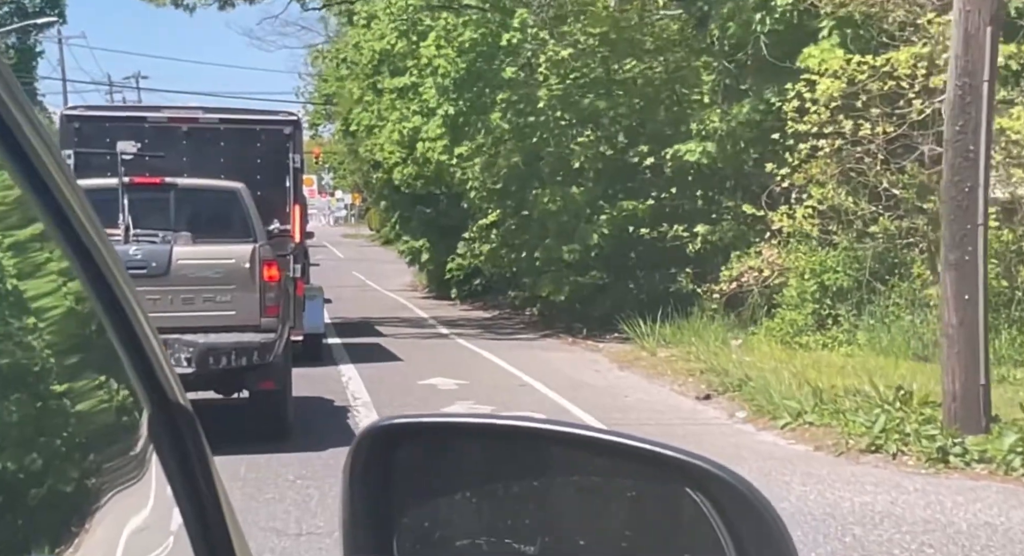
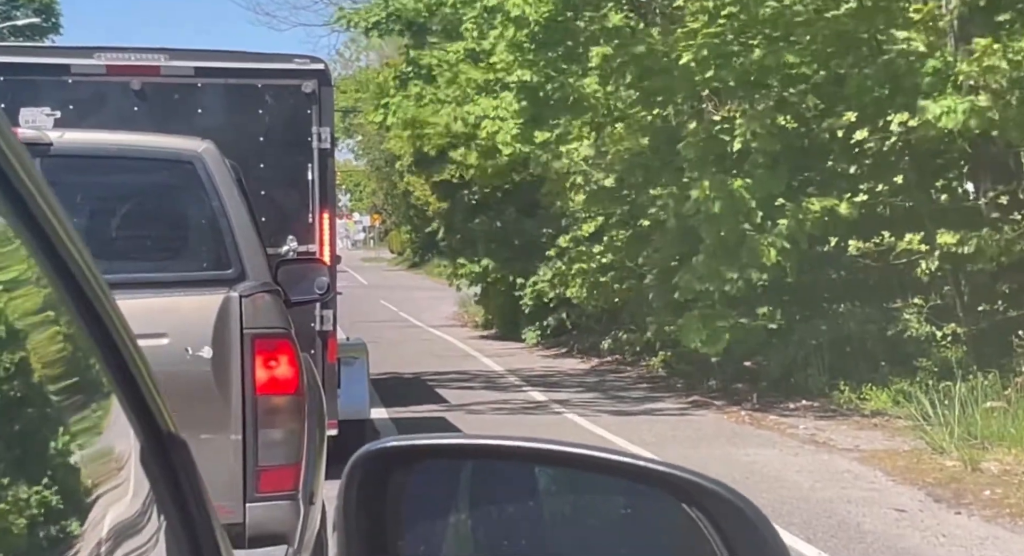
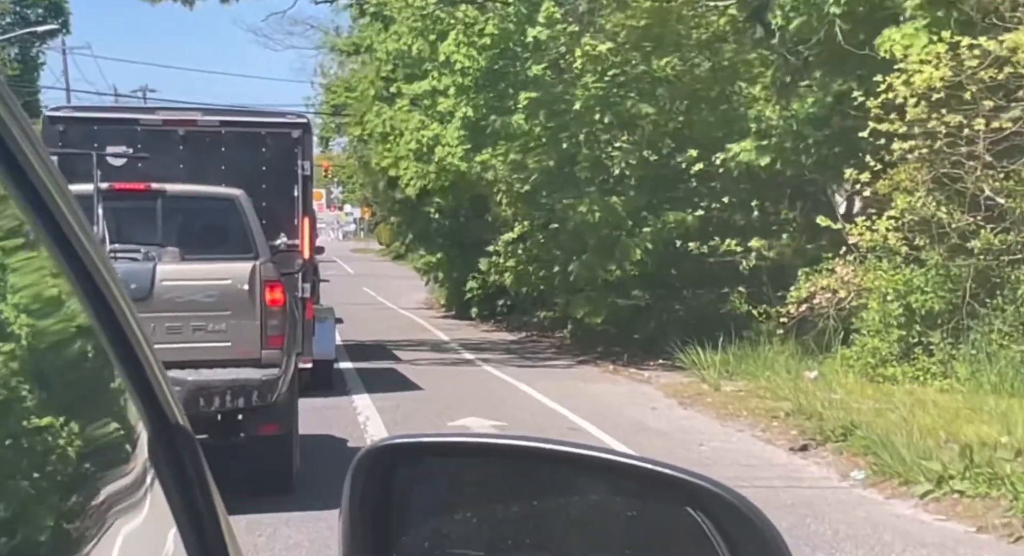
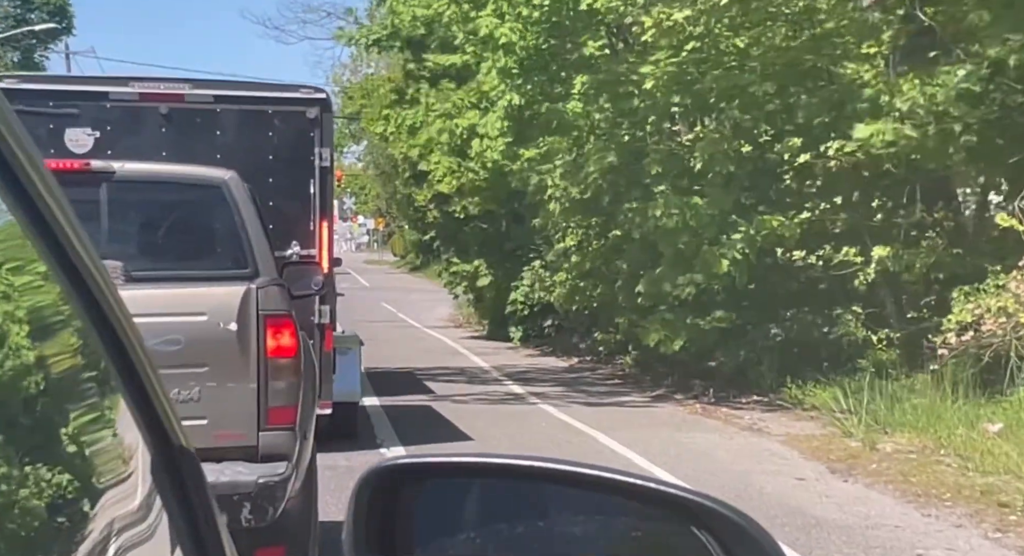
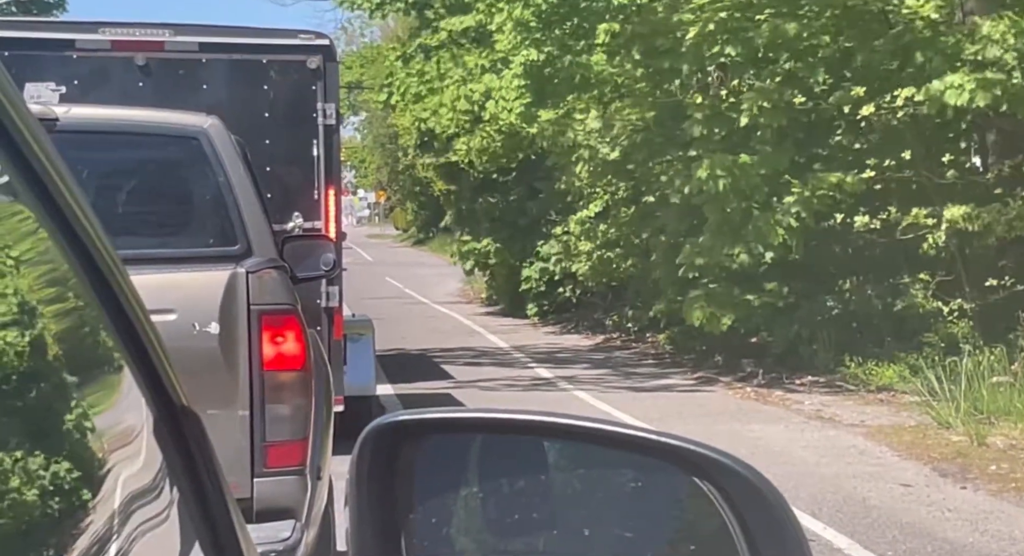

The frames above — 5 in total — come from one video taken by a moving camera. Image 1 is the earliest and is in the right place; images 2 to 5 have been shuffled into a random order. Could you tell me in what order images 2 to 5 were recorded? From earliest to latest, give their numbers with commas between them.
3, 4, 2, 5
